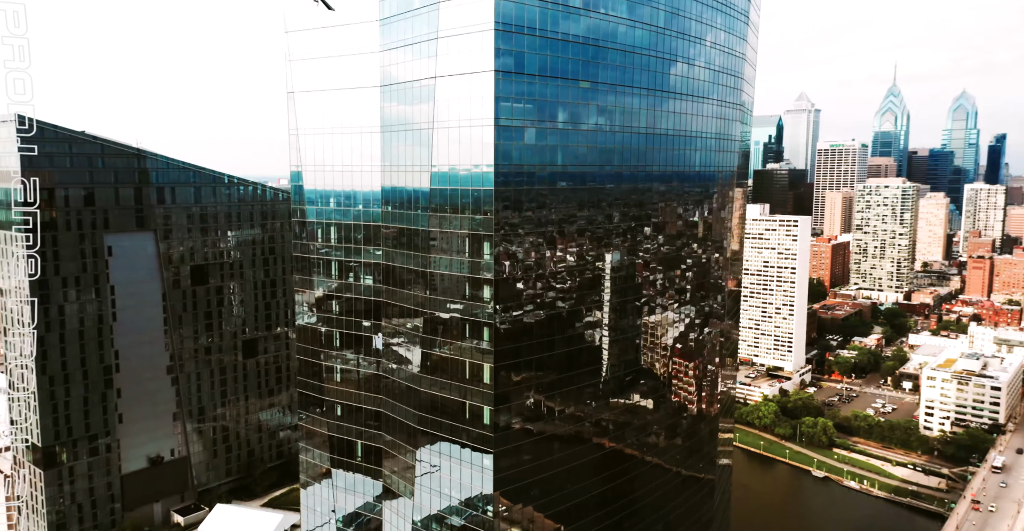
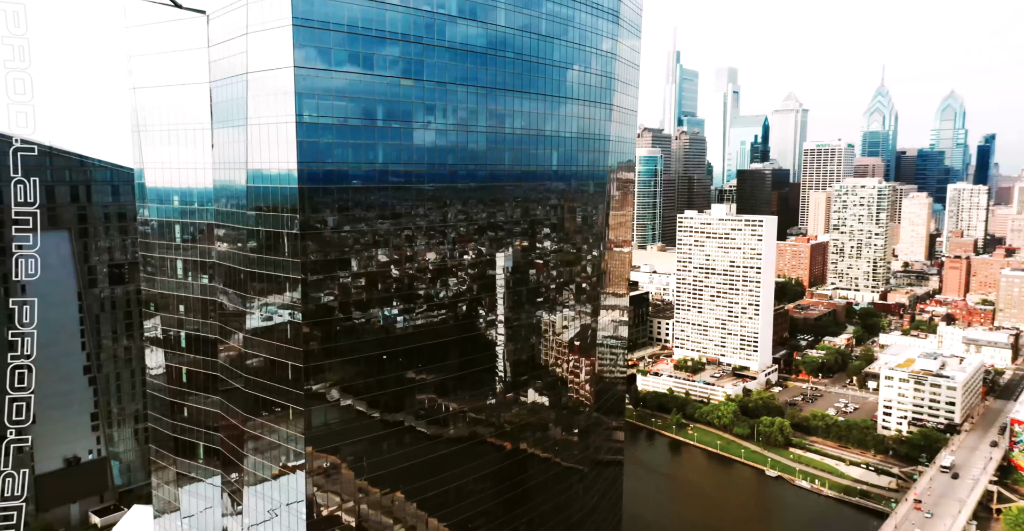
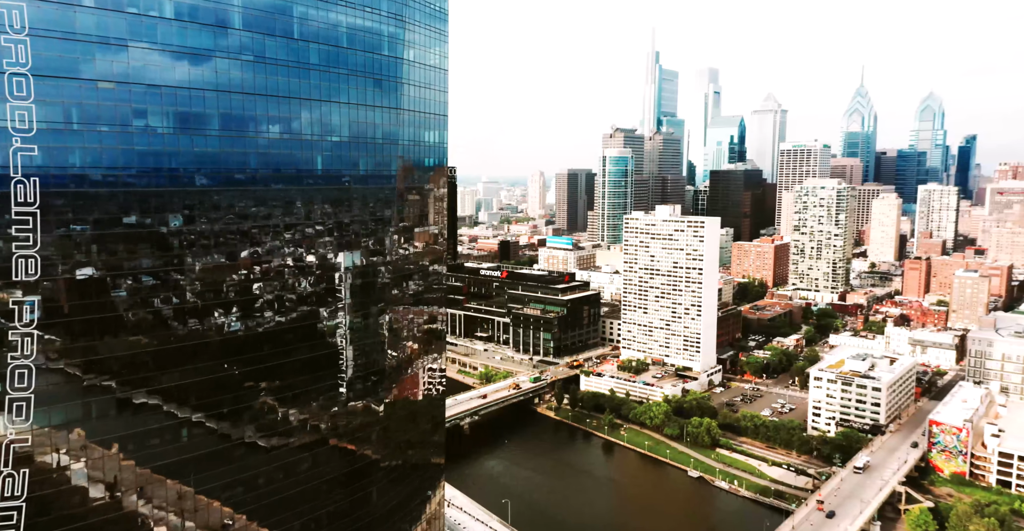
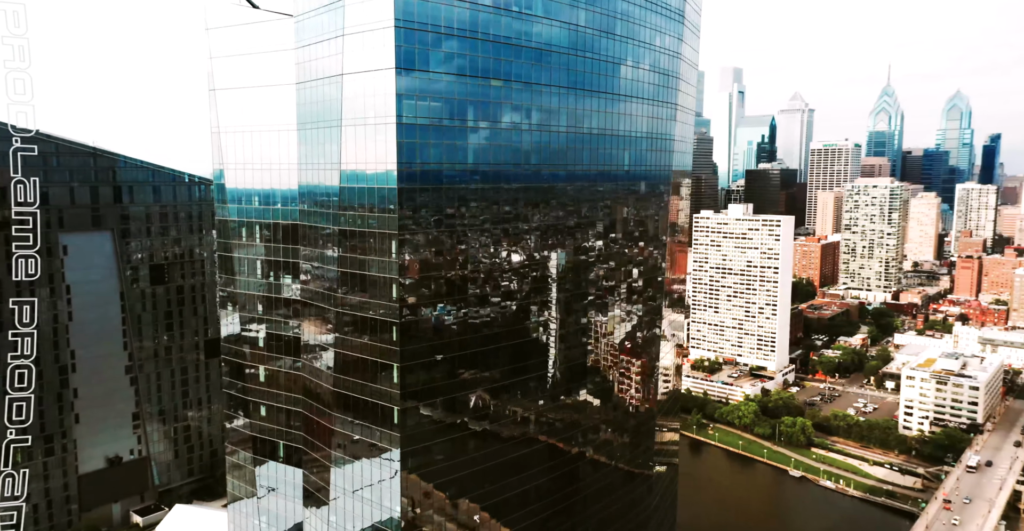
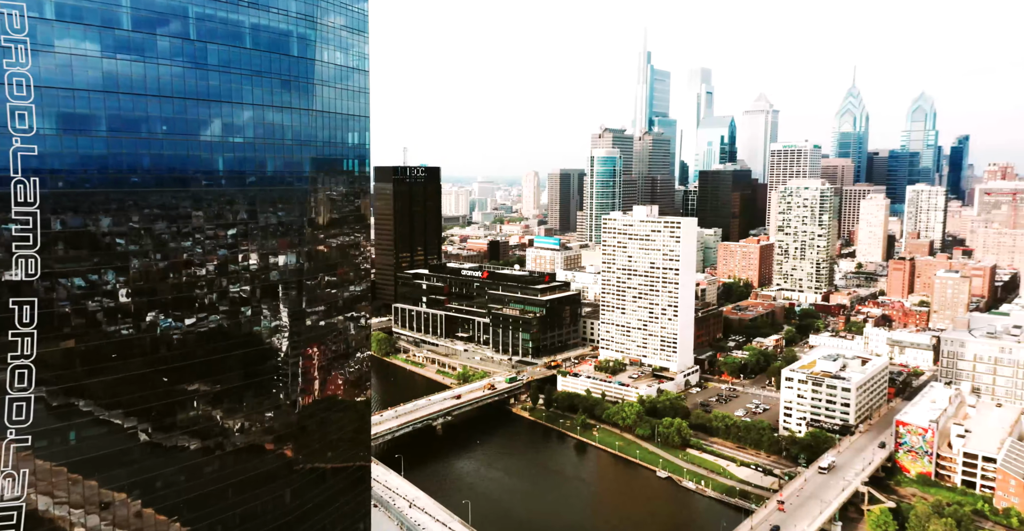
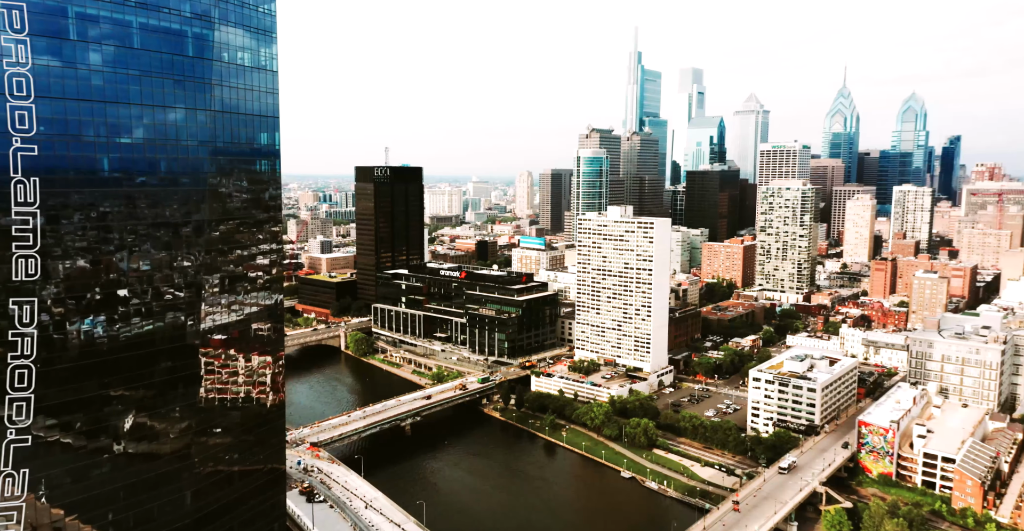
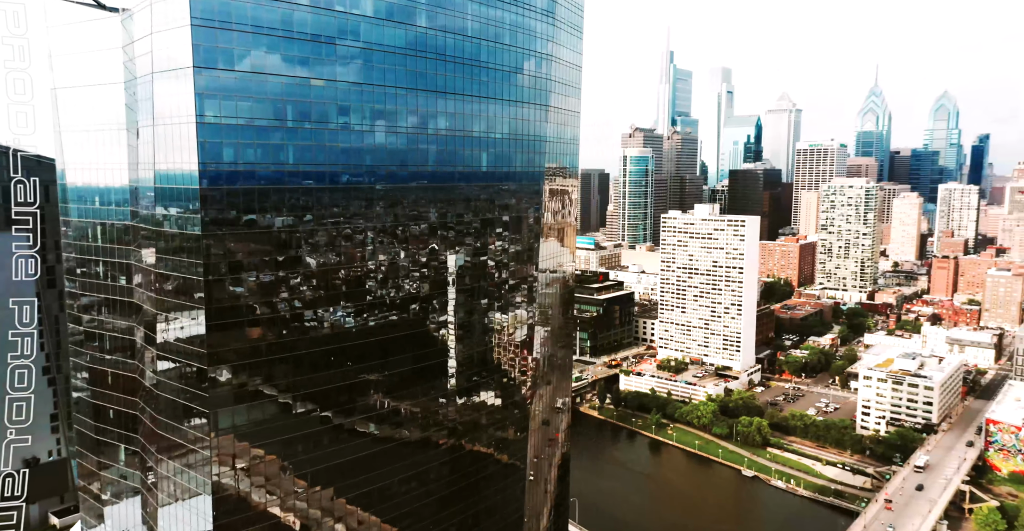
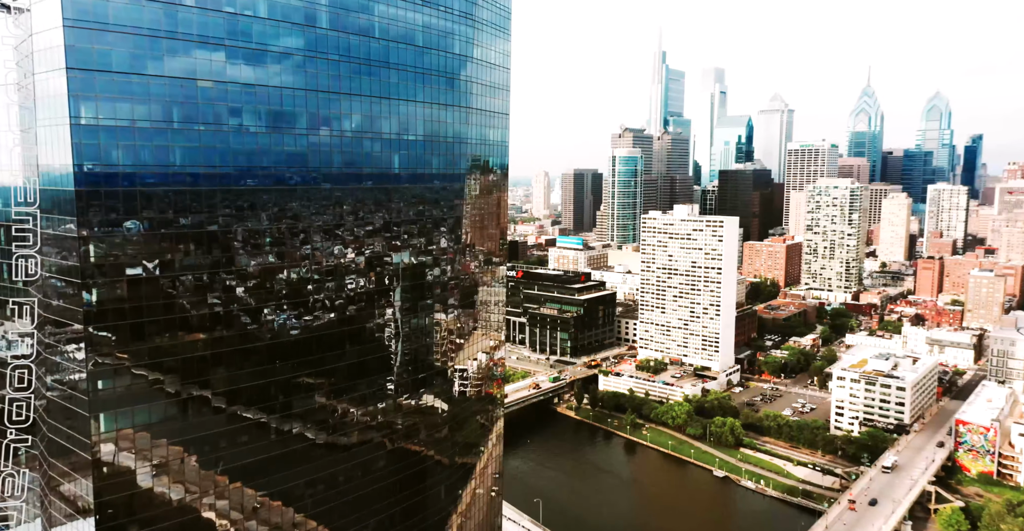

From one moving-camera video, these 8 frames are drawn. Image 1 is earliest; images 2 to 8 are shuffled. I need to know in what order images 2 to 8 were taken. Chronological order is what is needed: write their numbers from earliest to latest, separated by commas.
4, 2, 7, 8, 3, 5, 6
